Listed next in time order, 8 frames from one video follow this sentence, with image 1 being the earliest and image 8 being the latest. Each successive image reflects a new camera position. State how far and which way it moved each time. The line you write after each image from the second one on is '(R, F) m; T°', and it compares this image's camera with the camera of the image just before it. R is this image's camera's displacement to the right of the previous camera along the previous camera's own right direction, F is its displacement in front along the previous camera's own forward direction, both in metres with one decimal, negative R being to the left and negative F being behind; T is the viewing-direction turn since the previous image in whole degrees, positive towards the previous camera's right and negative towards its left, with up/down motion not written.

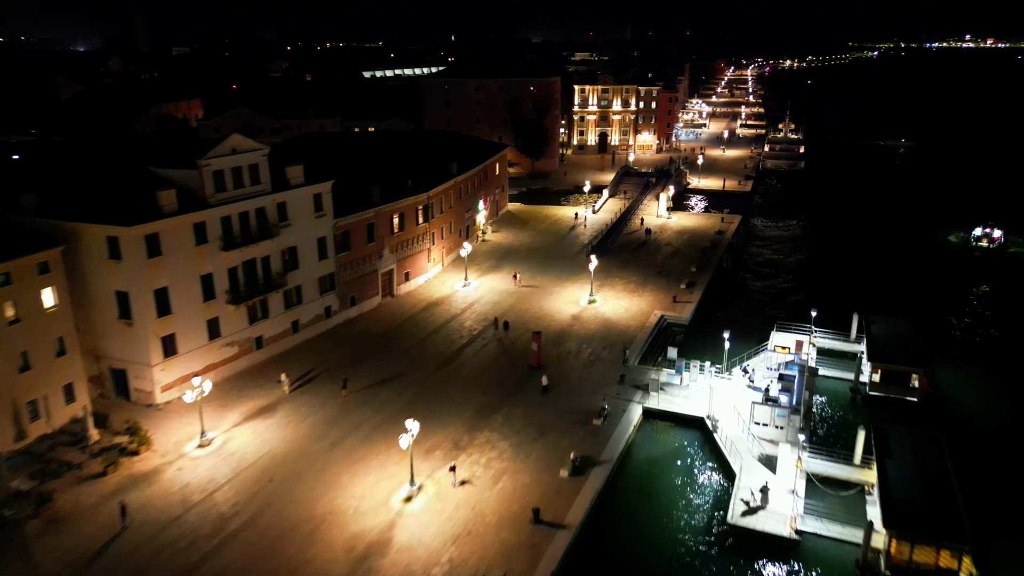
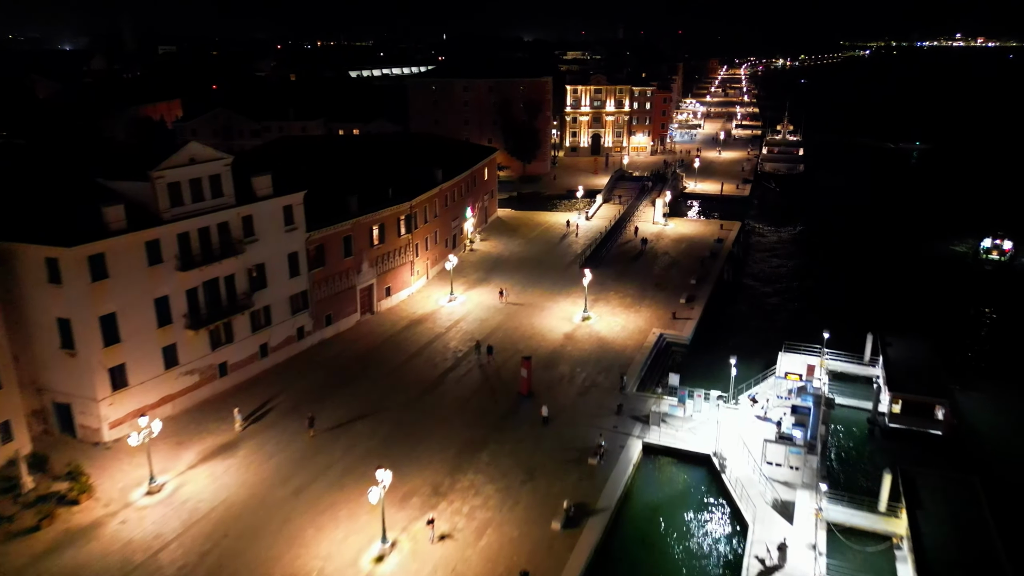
(+0.2, +2.9) m; +1°
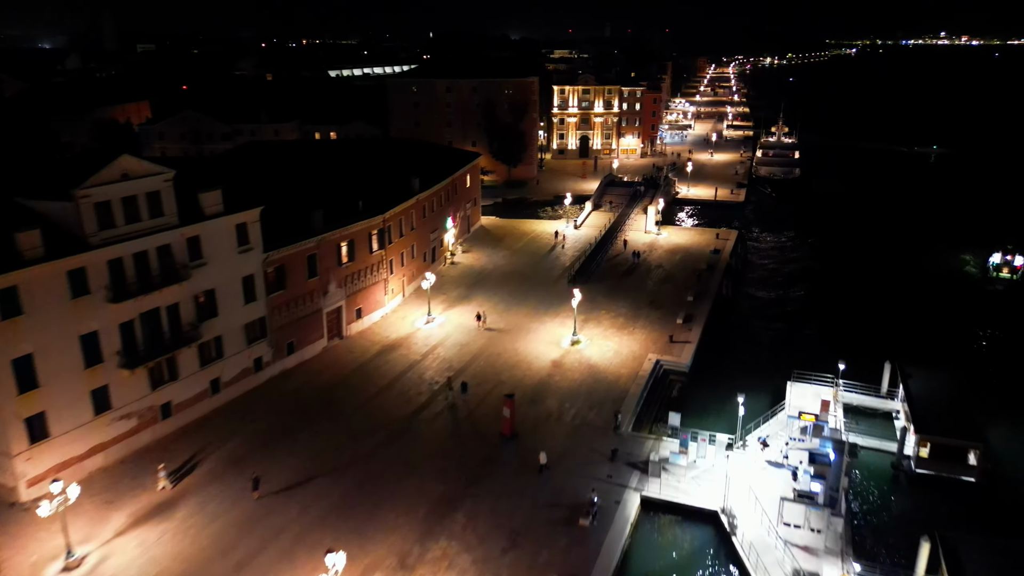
(+0.3, +3.5) m; +1°
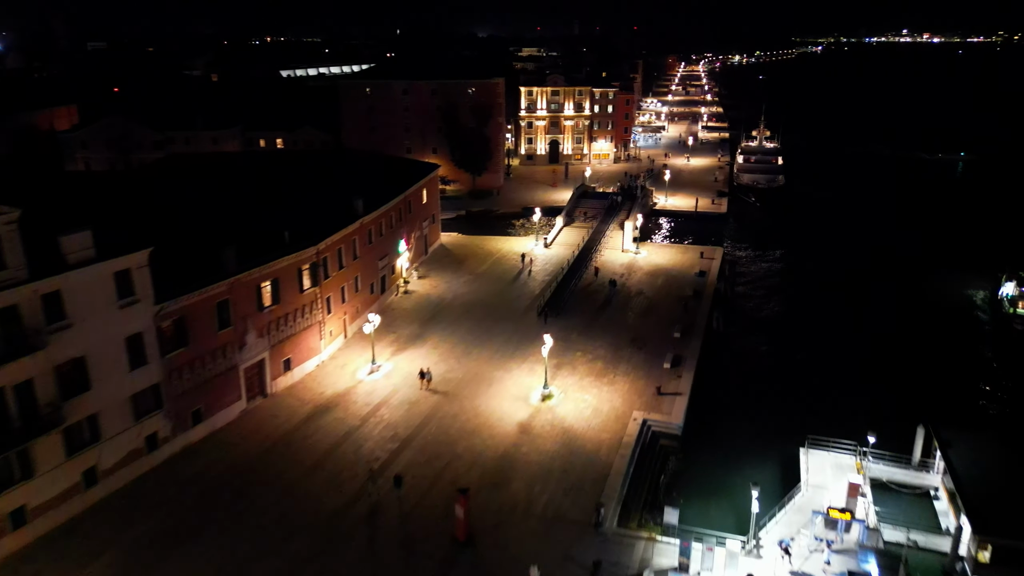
(+0.6, +6.1) m; +2°
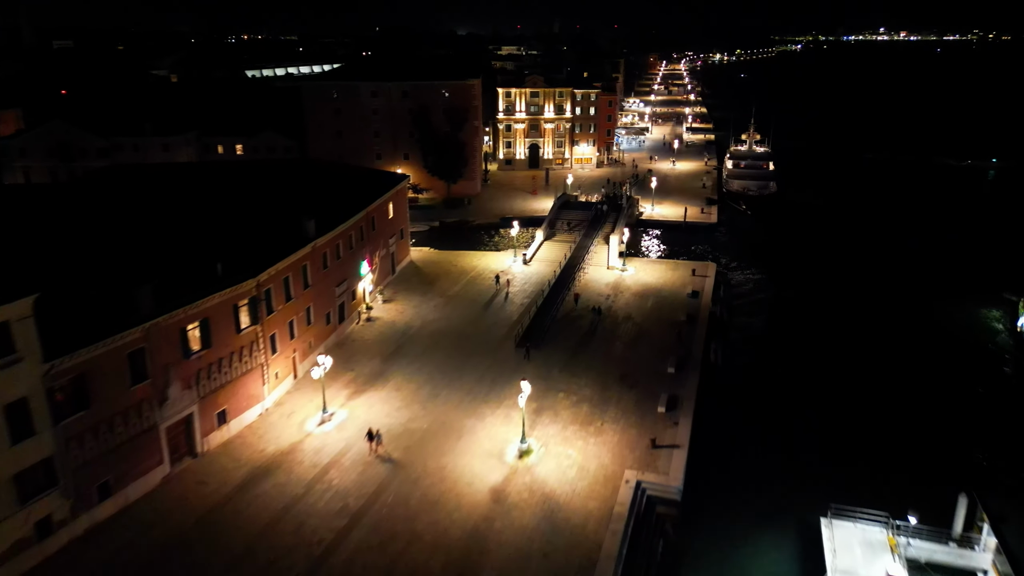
(+0.4, +4.4) m; +1°
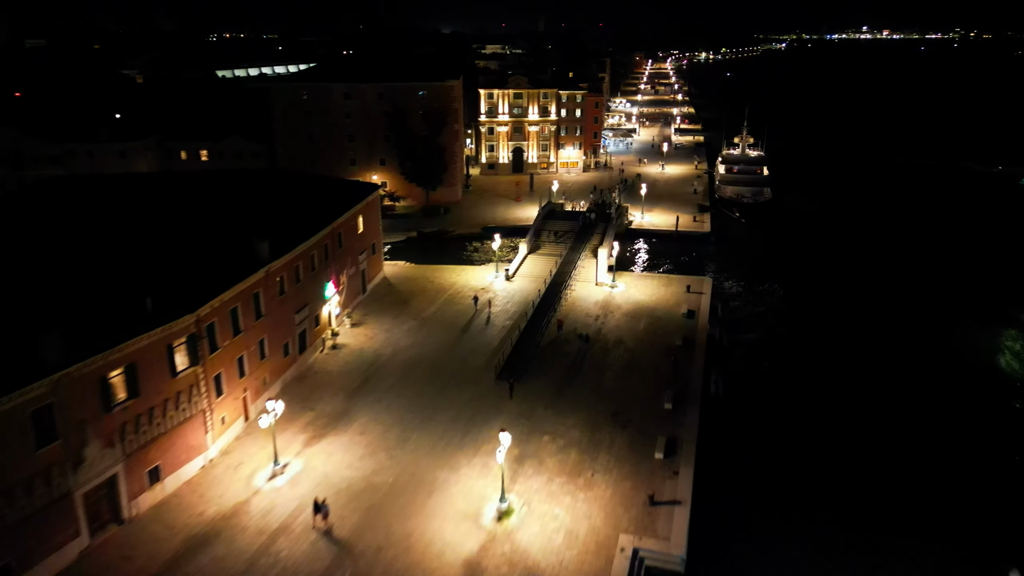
(+0.3, +3.6) m; +1°
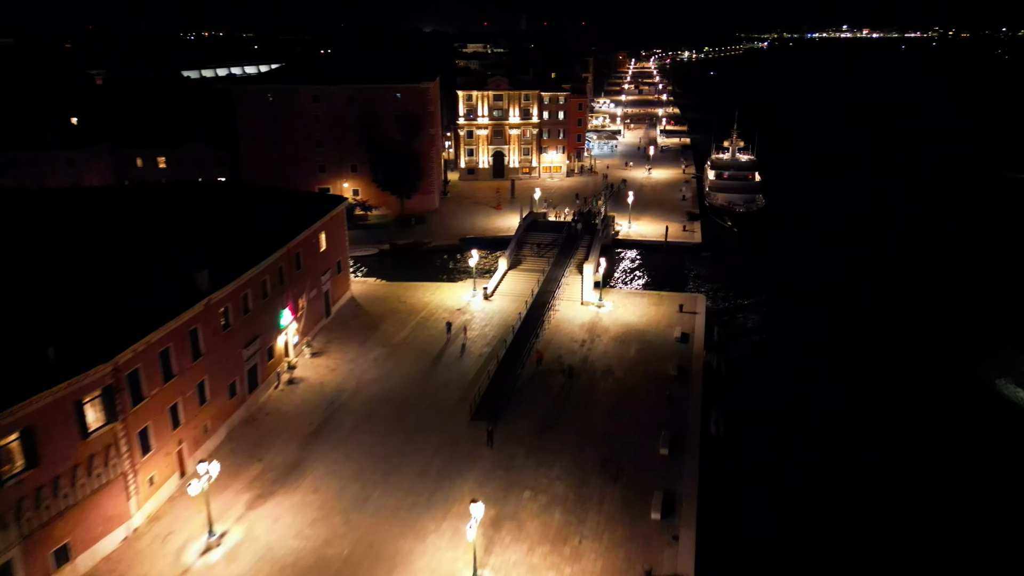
(+0.3, +3.6) m; +1°
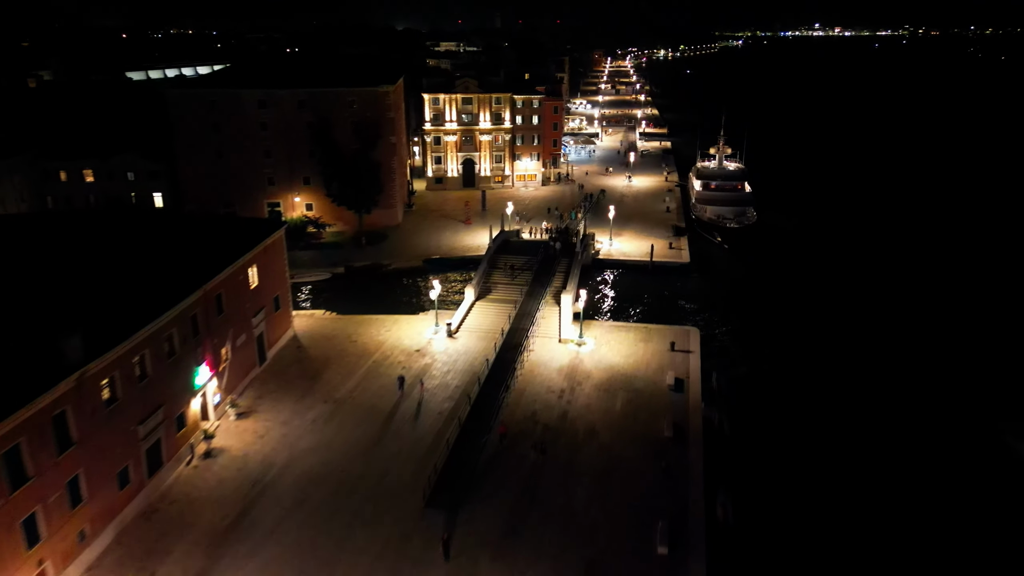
(+0.5, +5.5) m; +2°
